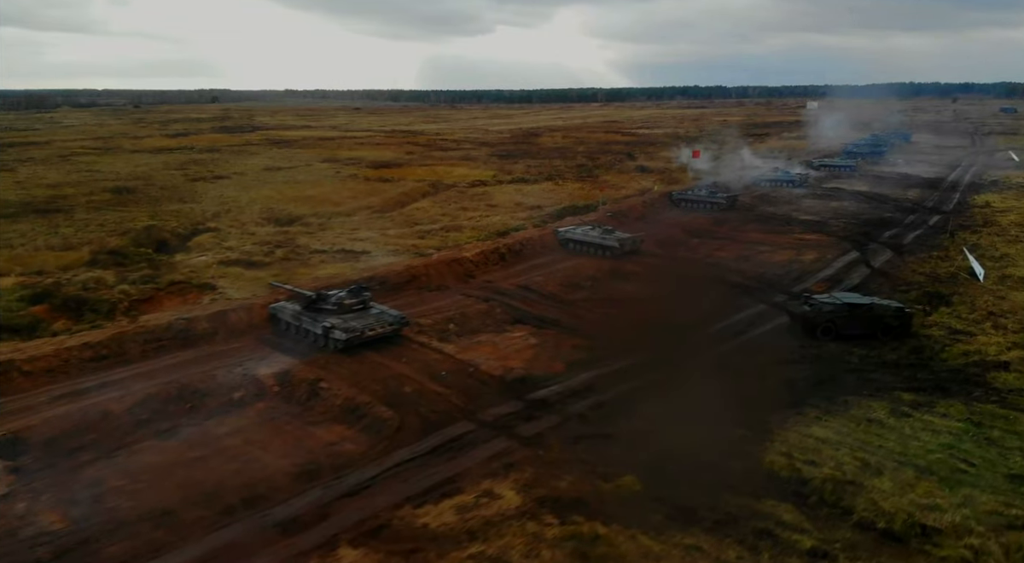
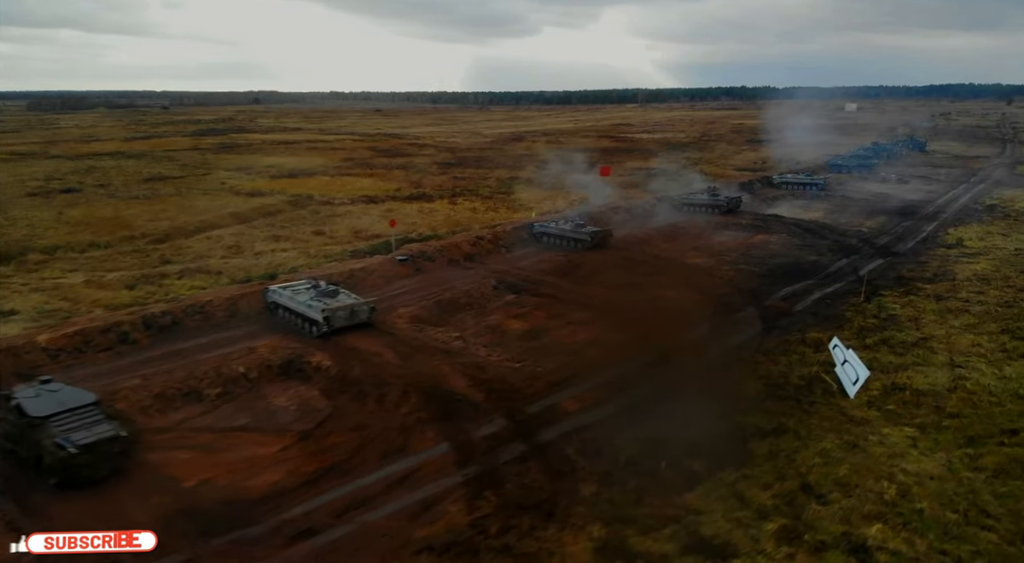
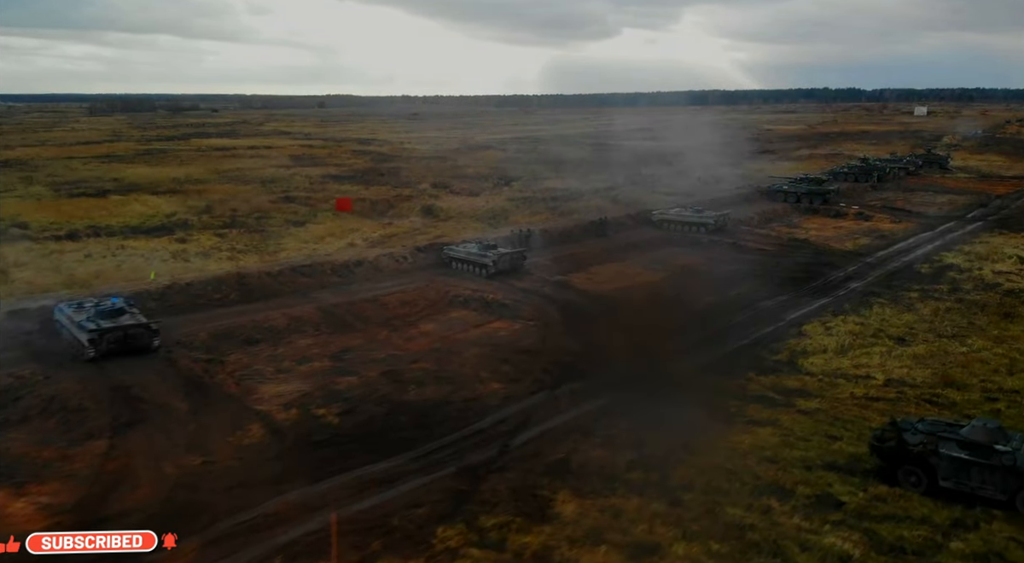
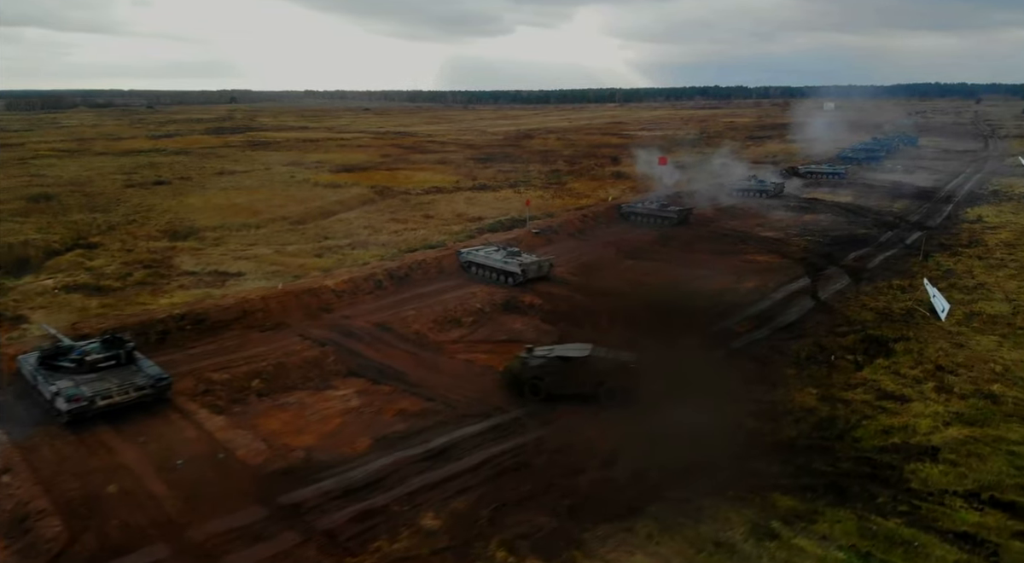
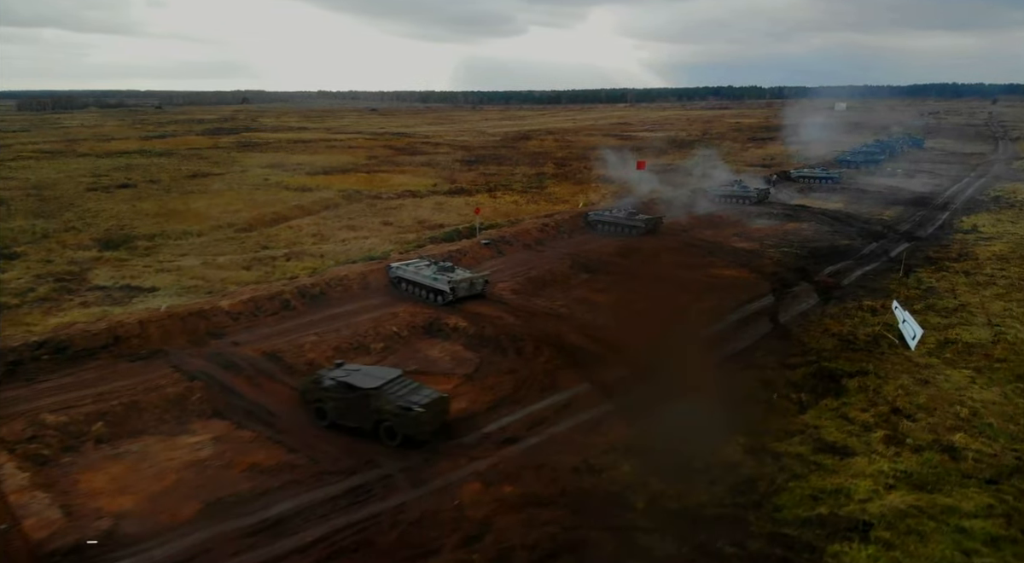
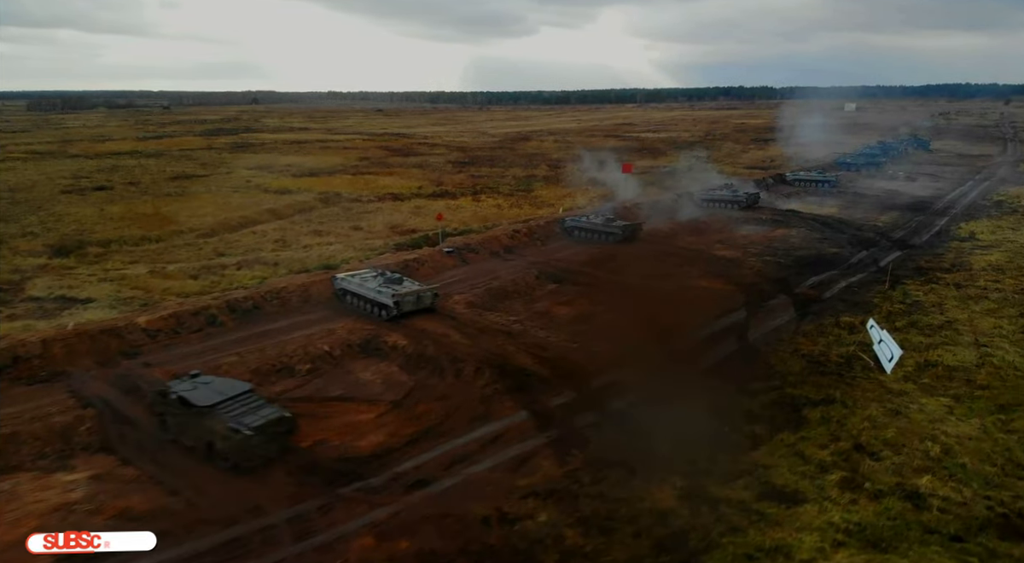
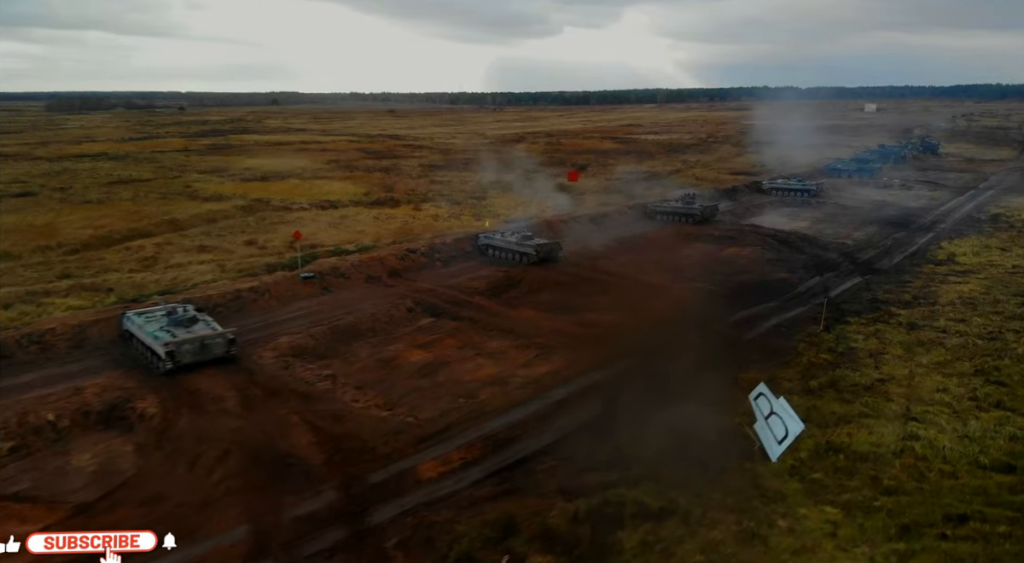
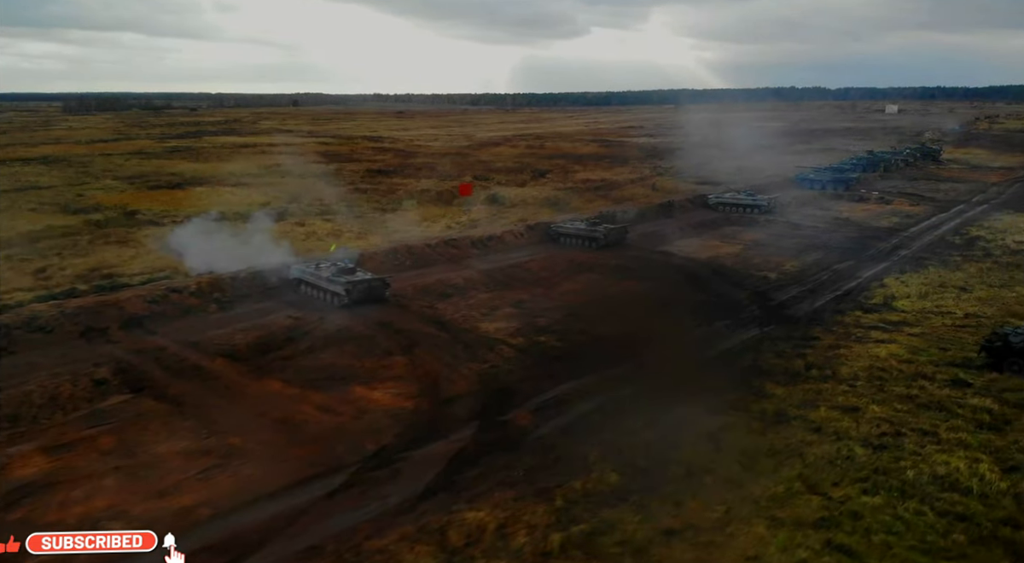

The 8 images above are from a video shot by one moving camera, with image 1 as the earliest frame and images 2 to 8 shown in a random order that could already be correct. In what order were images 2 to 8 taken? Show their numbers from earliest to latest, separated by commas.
4, 5, 6, 2, 7, 8, 3
